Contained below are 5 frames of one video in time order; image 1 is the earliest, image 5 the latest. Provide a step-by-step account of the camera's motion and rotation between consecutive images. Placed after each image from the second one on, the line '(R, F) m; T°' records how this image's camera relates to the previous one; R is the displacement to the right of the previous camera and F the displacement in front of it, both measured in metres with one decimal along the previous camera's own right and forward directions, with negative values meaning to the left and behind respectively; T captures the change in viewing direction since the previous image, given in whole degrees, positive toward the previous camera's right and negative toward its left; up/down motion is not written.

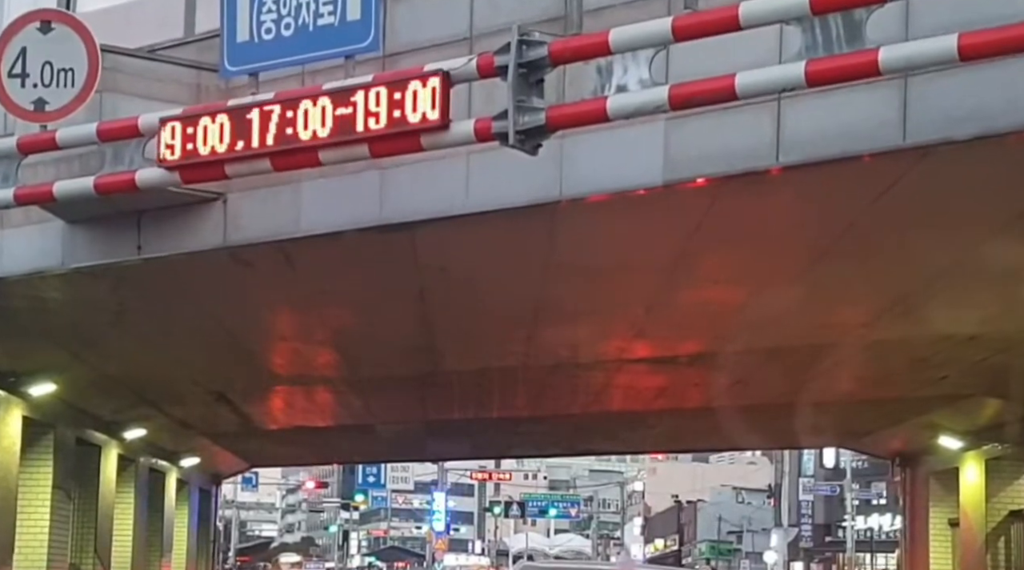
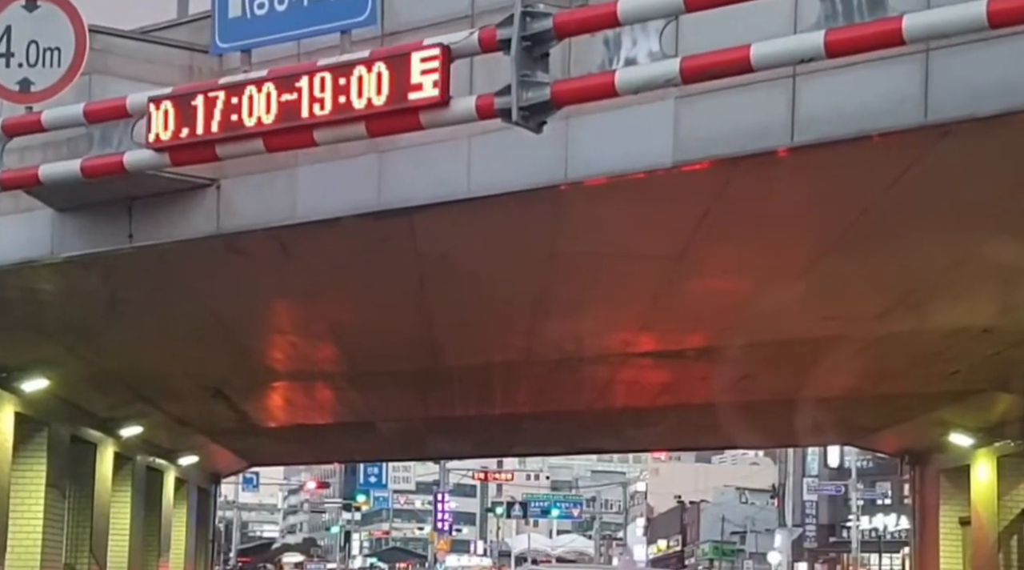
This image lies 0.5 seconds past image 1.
(0.0, +0.4) m; 0°
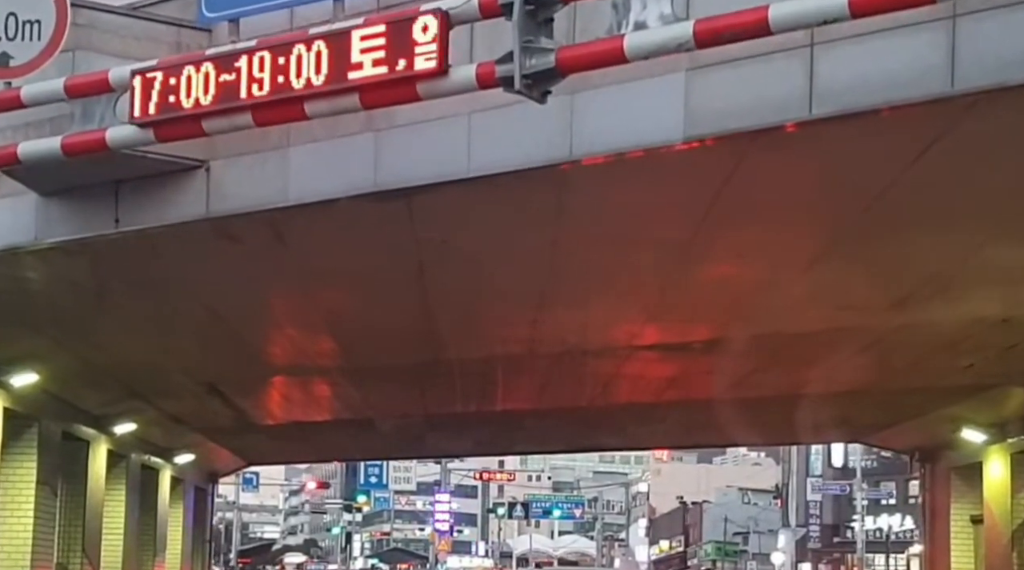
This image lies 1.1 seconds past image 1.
(0.0, +0.5) m; 0°
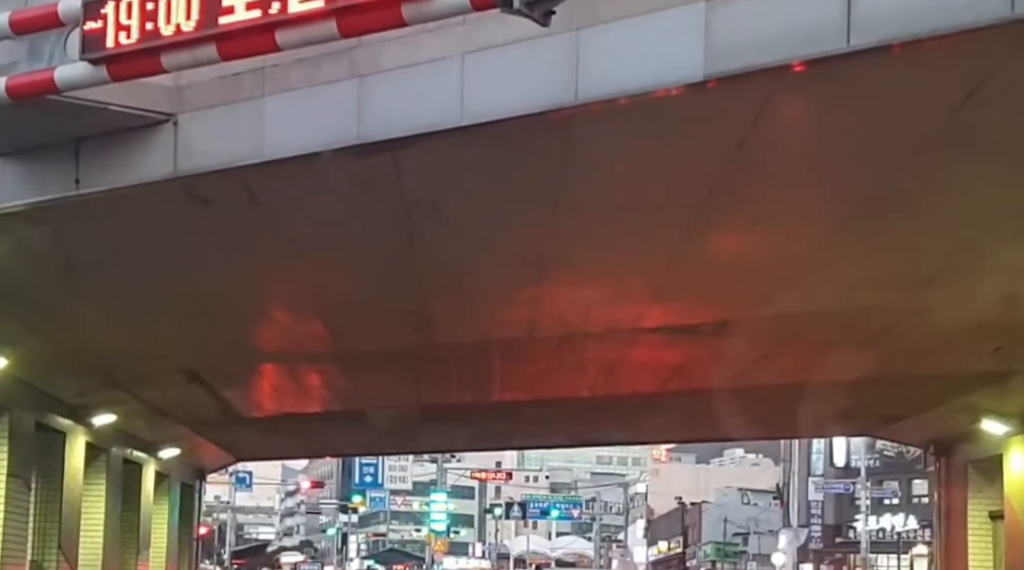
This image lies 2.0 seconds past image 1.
(0.0, +1.1) m; 0°
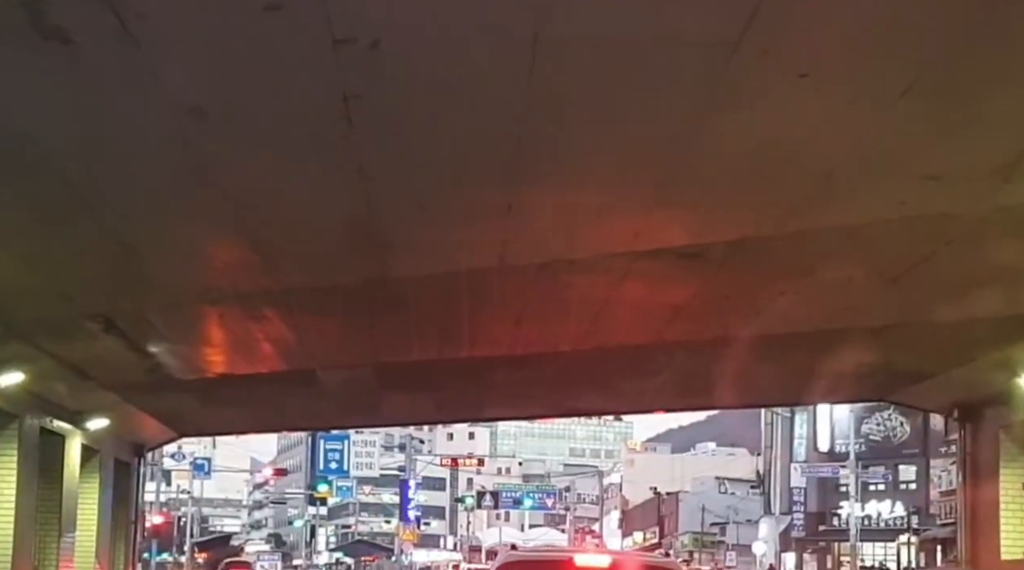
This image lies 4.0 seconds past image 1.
(0.0, +3.0) m; +1°
